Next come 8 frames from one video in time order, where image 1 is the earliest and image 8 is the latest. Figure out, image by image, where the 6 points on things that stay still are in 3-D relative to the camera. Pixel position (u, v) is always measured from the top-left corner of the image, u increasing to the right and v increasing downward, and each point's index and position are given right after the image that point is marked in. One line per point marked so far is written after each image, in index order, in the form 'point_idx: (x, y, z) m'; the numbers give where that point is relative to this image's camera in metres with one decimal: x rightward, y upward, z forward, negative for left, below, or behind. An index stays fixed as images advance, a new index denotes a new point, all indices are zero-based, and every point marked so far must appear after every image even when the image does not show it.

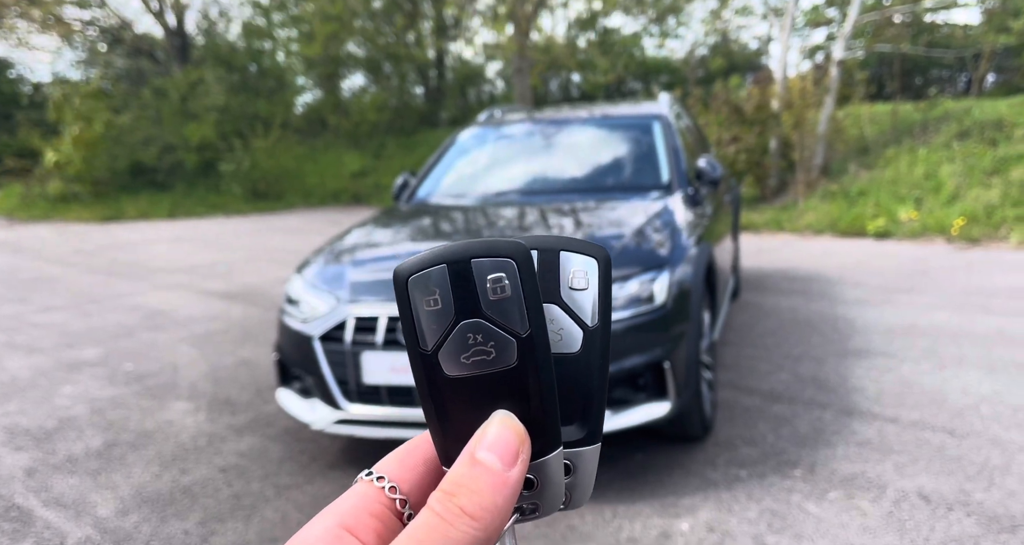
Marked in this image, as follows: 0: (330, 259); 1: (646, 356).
0: (-0.8, +0.1, +3.8) m
1: (+0.5, -0.3, +3.4) m
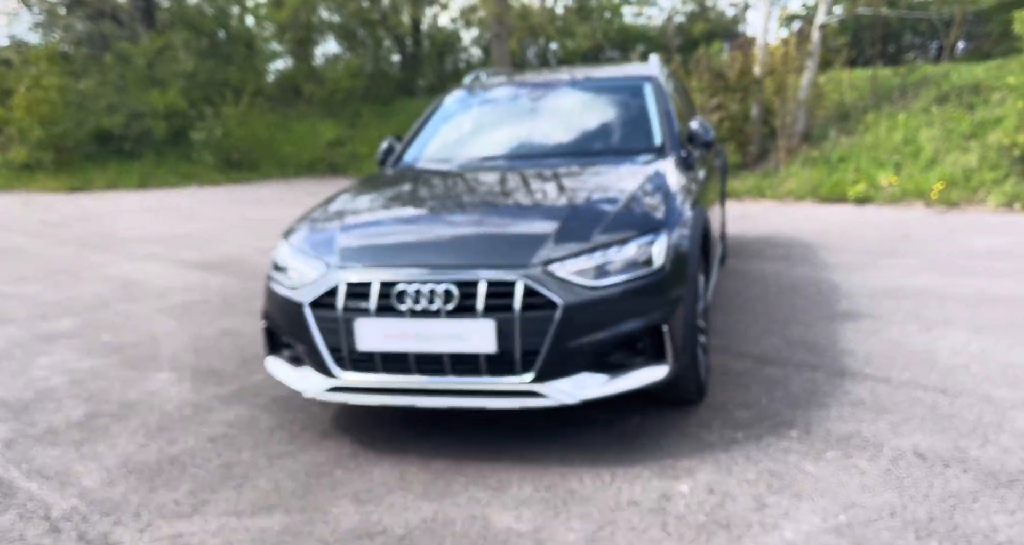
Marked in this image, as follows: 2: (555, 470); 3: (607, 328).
0: (-0.8, +0.2, +3.7) m
1: (+0.5, -0.2, +3.4) m
2: (+0.2, -0.7, +3.2) m
3: (+0.4, -0.2, +3.4) m
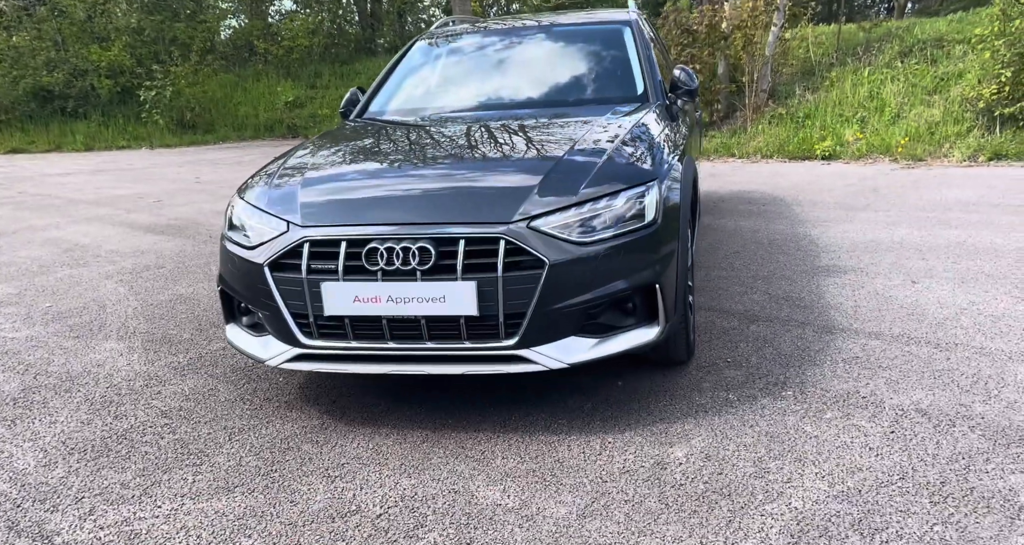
0: (-0.9, +0.4, +3.4) m
1: (+0.4, 0.0, +3.2) m
2: (+0.1, -0.6, +3.0) m
3: (+0.3, -0.1, +3.1) m
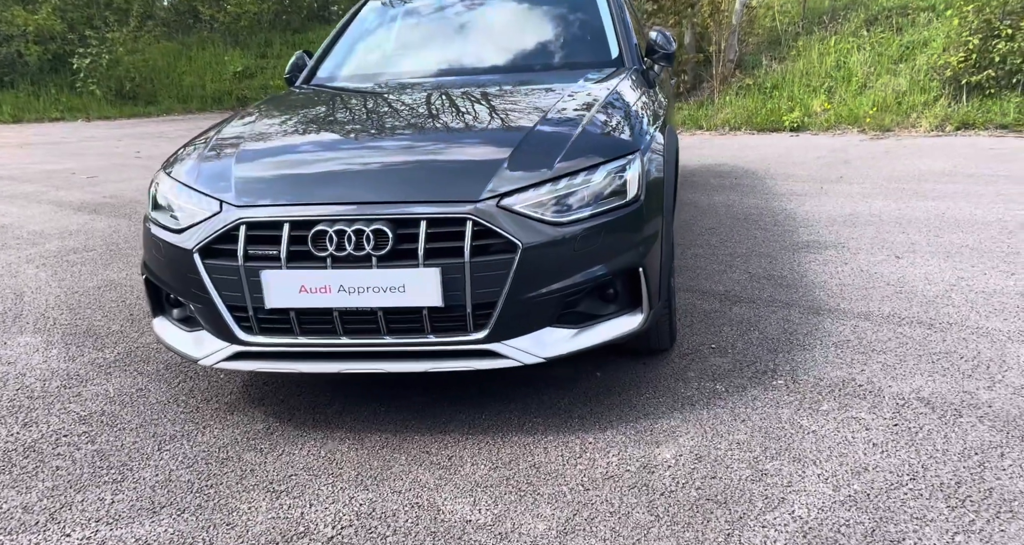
0: (-1.0, +0.4, +3.0) m
1: (+0.3, 0.0, +2.9) m
2: (0.0, -0.5, +2.7) m
3: (+0.2, 0.0, +2.8) m
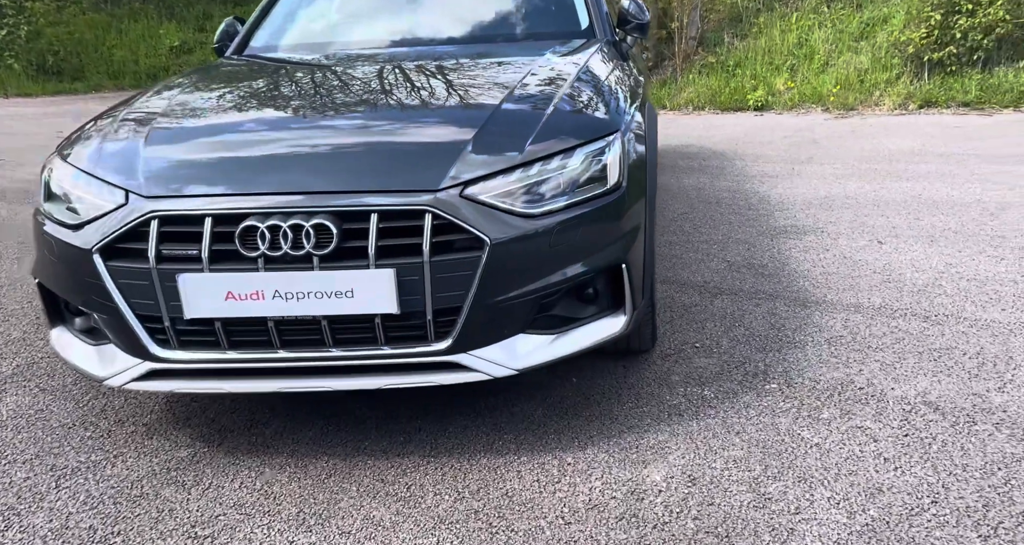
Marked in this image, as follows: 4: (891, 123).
0: (-1.1, +0.4, +2.6) m
1: (+0.2, 0.0, +2.5) m
2: (-0.1, -0.5, +2.4) m
3: (+0.1, 0.0, +2.5) m
4: (+3.9, +1.5, +9.1) m
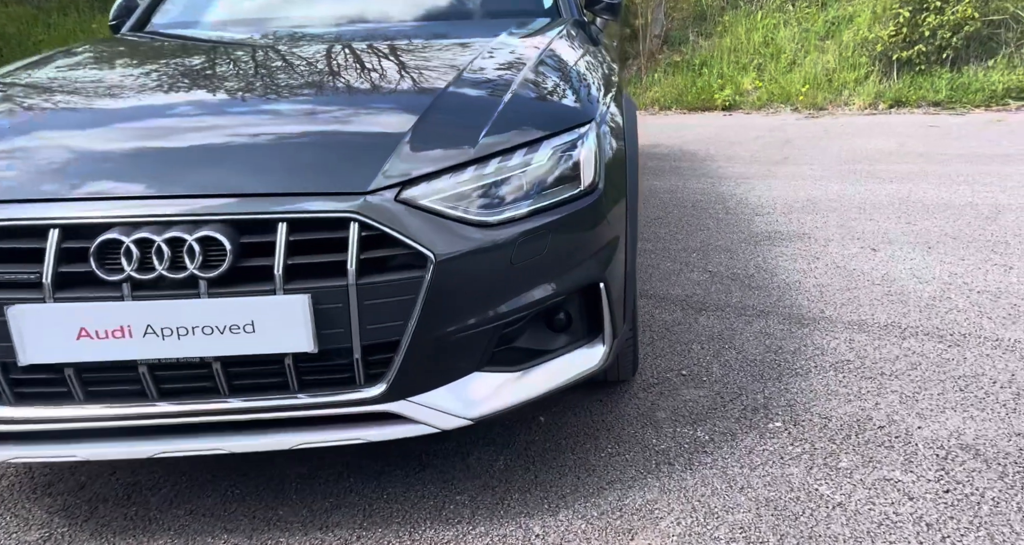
0: (-1.2, +0.3, +2.1) m
1: (+0.1, 0.0, +2.0) m
2: (-0.2, -0.6, +1.9) m
3: (0.0, -0.1, +2.0) m
4: (+3.5, +1.5, +8.7) m
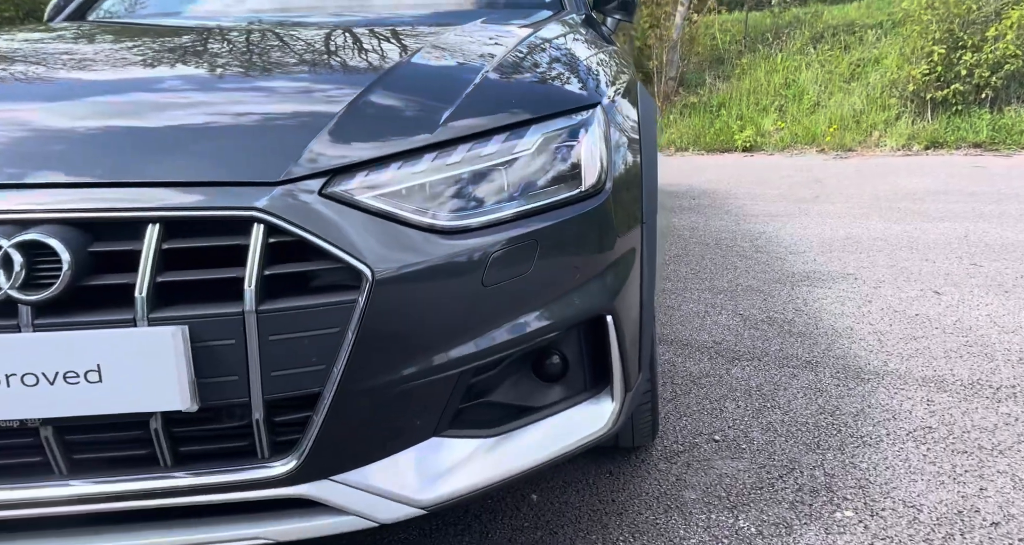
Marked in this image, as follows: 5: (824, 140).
0: (-1.3, +0.3, +1.5) m
1: (+0.1, -0.1, +1.4) m
2: (-0.2, -0.6, +1.3) m
3: (-0.1, -0.1, +1.4) m
4: (+3.6, +1.0, +8.1) m
5: (+3.3, +1.4, +9.1) m
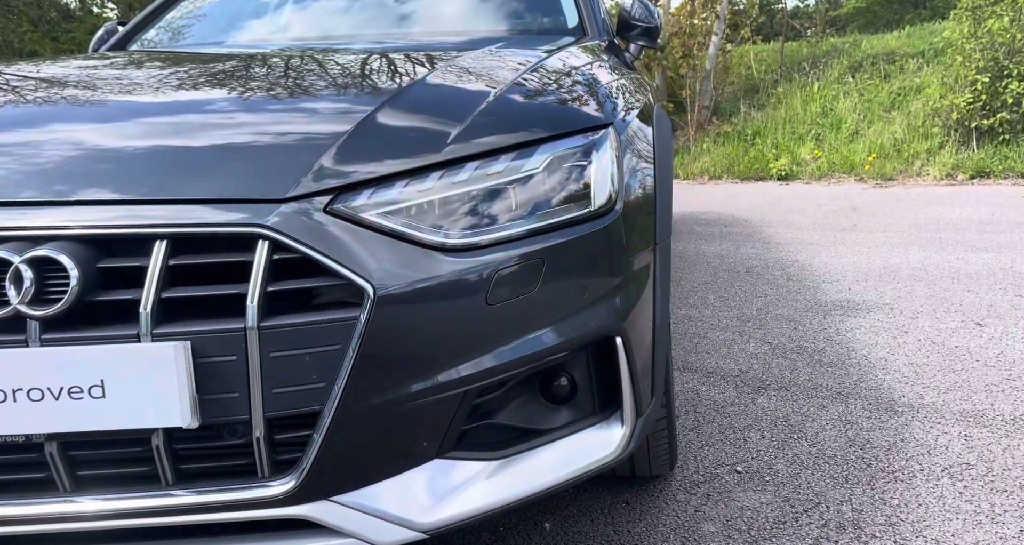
0: (-1.3, +0.3, +1.6) m
1: (+0.1, -0.1, +1.4) m
2: (-0.2, -0.6, +1.2) m
3: (-0.1, -0.1, +1.4) m
4: (+3.9, +0.7, +8.0) m
5: (+3.6, +1.0, +9.0) m
